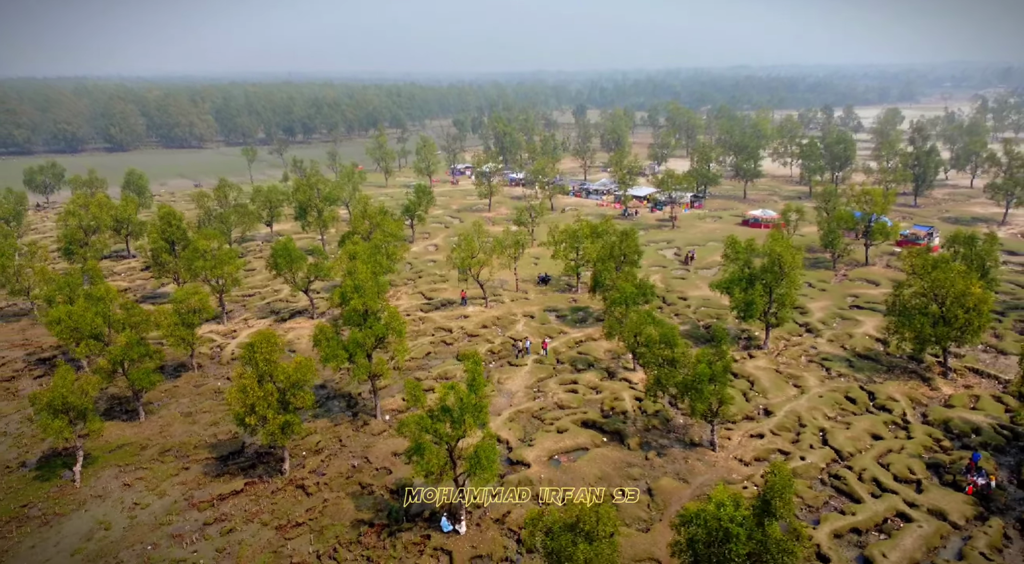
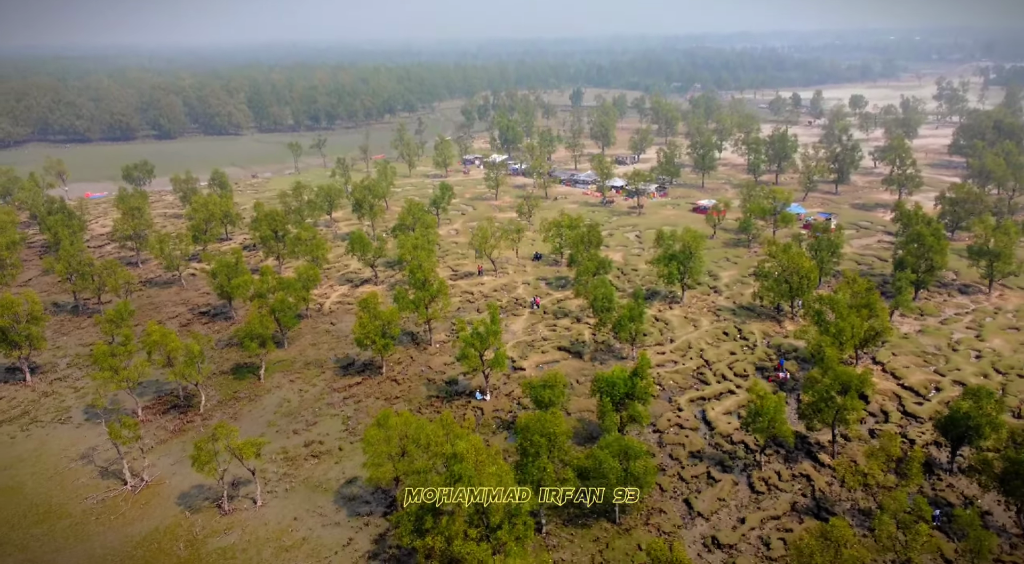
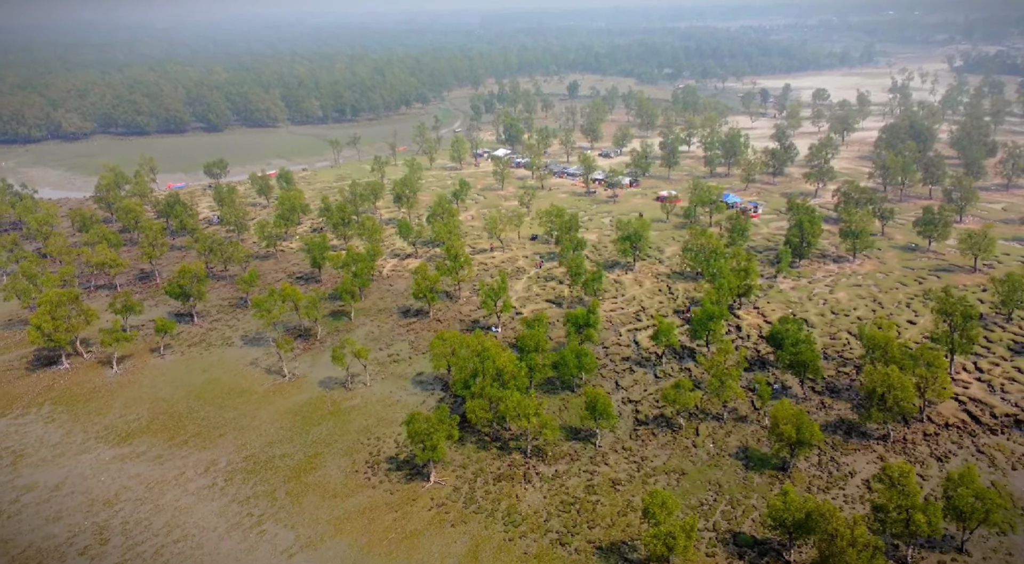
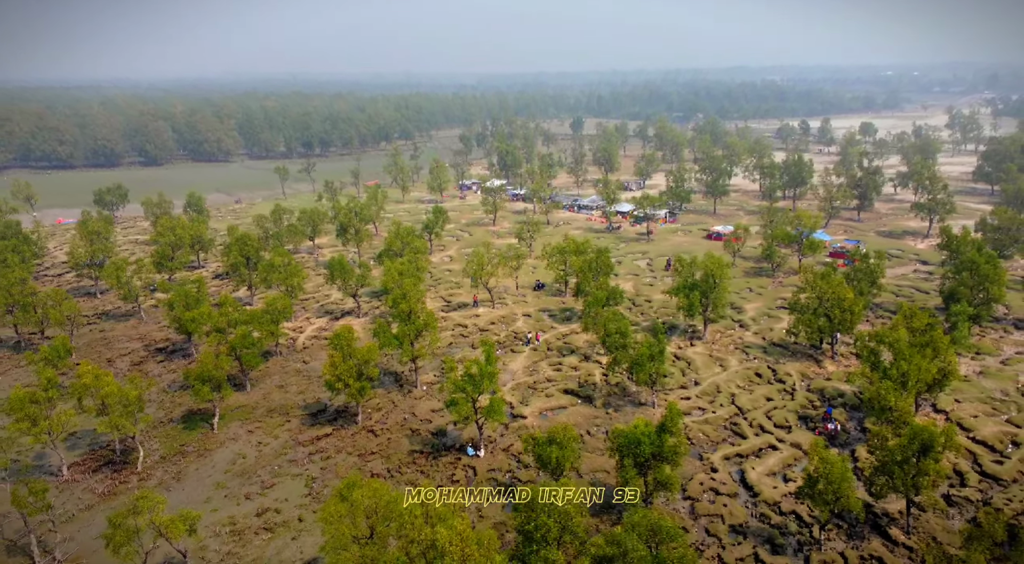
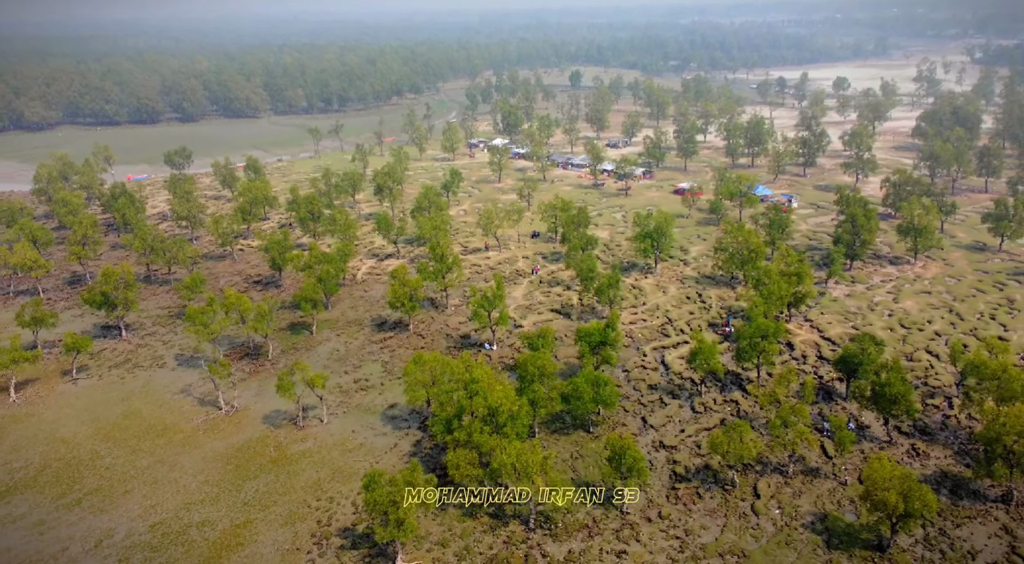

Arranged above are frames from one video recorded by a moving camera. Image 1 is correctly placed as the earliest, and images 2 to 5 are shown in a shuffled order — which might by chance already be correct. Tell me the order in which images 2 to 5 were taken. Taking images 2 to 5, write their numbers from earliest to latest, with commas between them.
4, 2, 5, 3
